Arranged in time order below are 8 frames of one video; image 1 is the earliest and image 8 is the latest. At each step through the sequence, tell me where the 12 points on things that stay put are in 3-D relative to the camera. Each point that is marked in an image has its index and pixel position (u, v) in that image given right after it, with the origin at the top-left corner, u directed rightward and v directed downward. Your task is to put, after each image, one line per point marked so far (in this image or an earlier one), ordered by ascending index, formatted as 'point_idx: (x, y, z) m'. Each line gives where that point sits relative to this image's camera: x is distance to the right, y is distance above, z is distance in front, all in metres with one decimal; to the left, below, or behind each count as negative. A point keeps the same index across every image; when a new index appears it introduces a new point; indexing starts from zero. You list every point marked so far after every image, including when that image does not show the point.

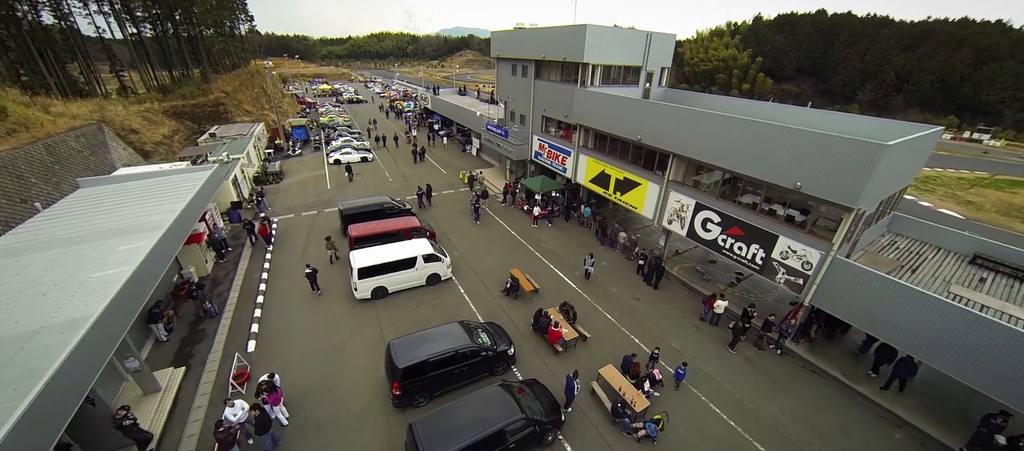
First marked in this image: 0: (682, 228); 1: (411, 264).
0: (+8.1, -0.2, +16.6) m
1: (-4.3, -1.7, +15.0) m
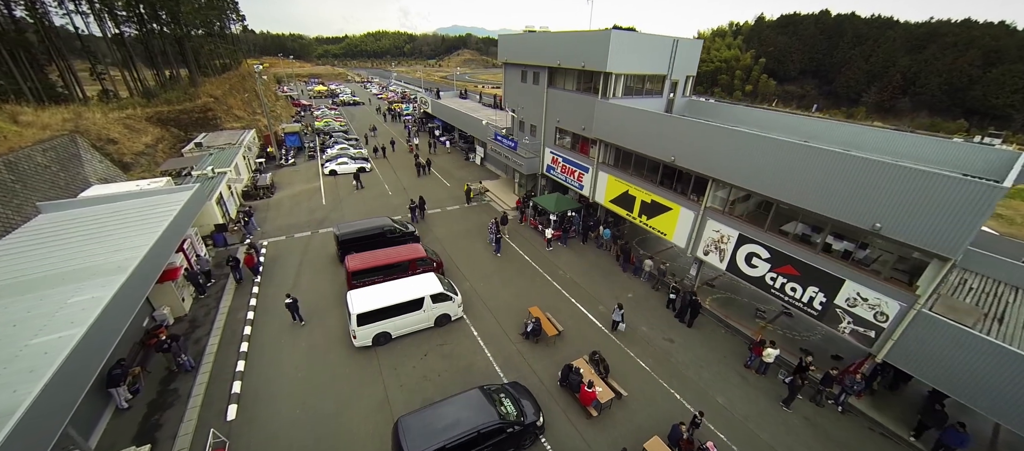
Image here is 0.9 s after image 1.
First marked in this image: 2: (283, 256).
0: (+8.8, -1.5, +14.8) m
1: (-3.5, -3.0, +13.2) m
2: (-12.1, -1.6, +18.5) m
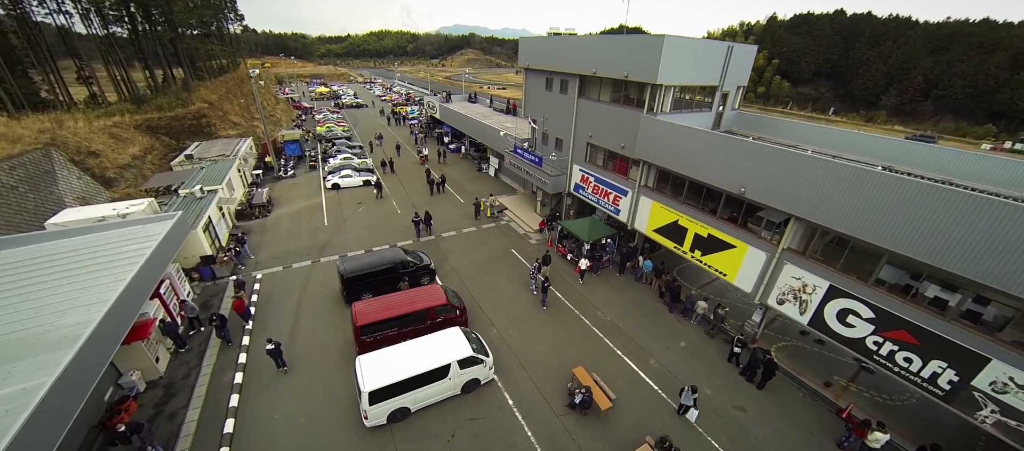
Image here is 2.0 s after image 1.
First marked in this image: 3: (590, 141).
0: (+10.2, -3.1, +12.4) m
1: (-2.2, -4.5, +10.8) m
2: (-10.7, -3.1, +16.1) m
3: (+4.3, +4.6, +19.3) m
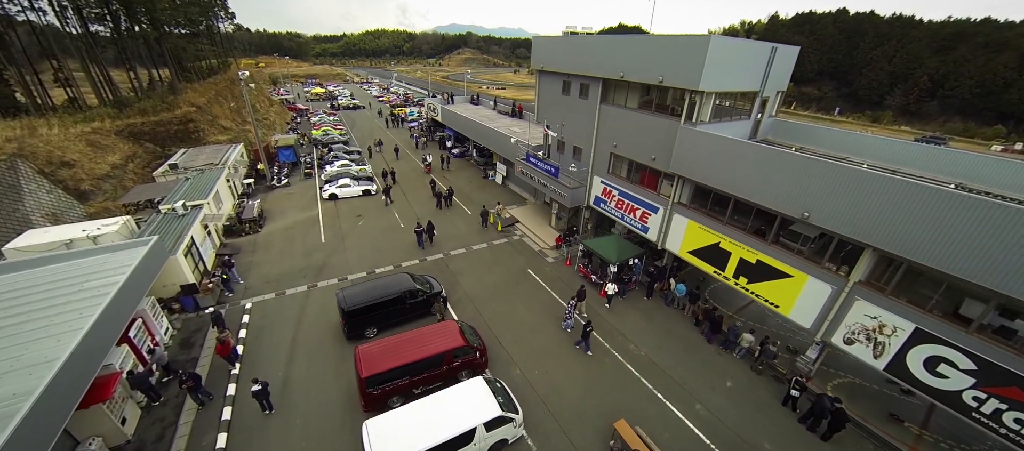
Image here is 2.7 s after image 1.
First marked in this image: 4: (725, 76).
0: (+11.1, -4.0, +10.8) m
1: (-1.2, -5.5, +9.0) m
2: (-9.9, -4.1, +14.3) m
3: (+5.1, +3.7, +17.6) m
4: (+8.4, +5.9, +13.9) m
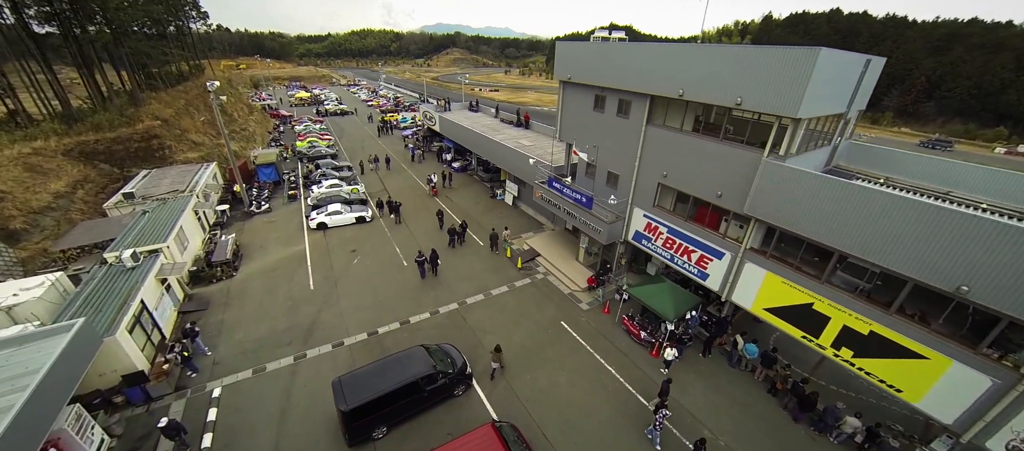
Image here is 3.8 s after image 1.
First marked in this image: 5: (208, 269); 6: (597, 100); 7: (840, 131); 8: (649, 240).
0: (+12.6, -5.7, +8.1) m
1: (+0.4, -7.5, +6.0) m
2: (-8.4, -6.1, +11.0) m
3: (+6.3, +1.9, +14.7) m
4: (+9.7, +4.1, +11.1) m
5: (-14.7, -2.1, +17.0) m
6: (+4.0, +5.9, +16.7) m
7: (+12.8, +3.7, +13.8) m
8: (+6.2, -0.6, +16.1) m
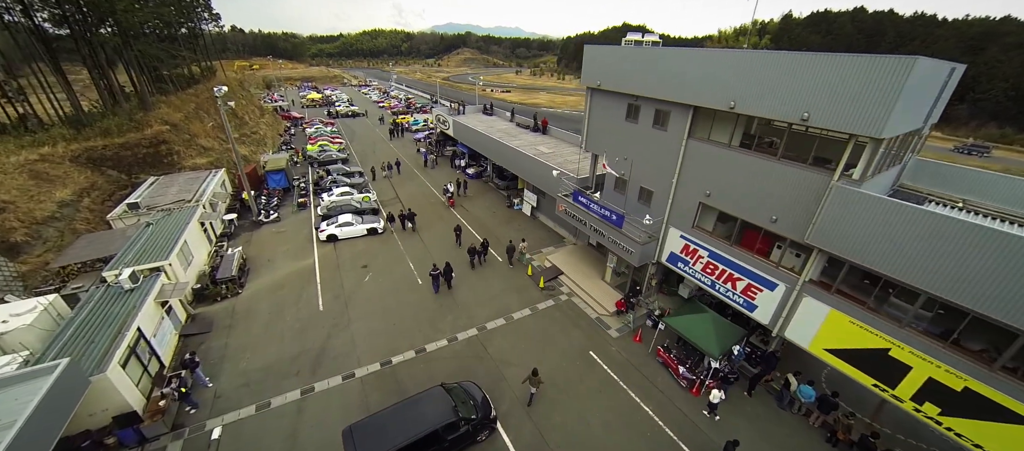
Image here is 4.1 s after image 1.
0: (+13.4, -6.7, +6.6) m
1: (+1.1, -8.3, +4.8) m
2: (-7.6, -6.9, +10.0) m
3: (+7.3, +1.0, +13.3) m
4: (+10.7, +3.2, +9.6) m
5: (-13.7, -2.8, +16.1) m
6: (+5.1, +5.1, +15.3) m
7: (+13.8, +2.8, +12.2) m
8: (+7.2, -1.5, +14.7) m
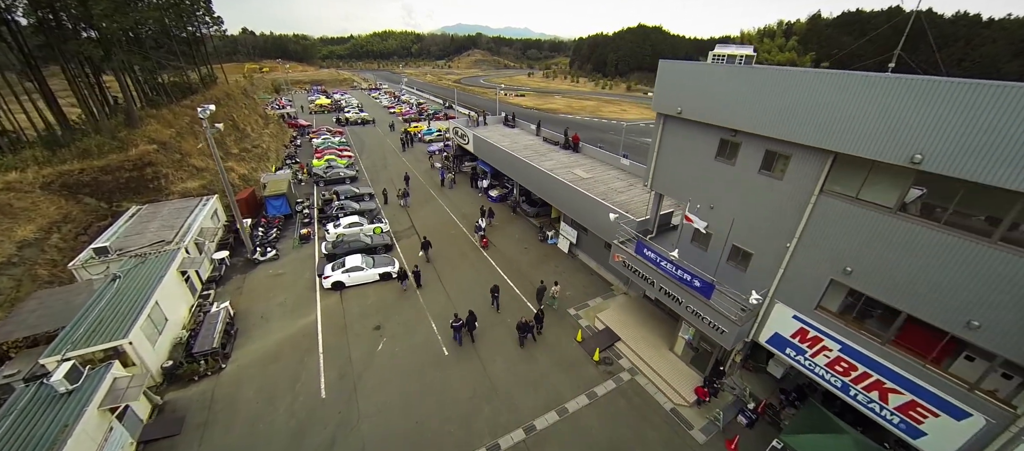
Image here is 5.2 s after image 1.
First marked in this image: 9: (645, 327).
0: (+15.1, -9.2, +2.8) m
1: (+2.7, -10.7, +1.3) m
2: (-5.9, -9.2, +6.6) m
3: (+9.2, -1.5, +9.7) m
4: (+12.4, +0.7, +5.9) m
5: (-11.8, -5.0, +12.9) m
6: (+7.0, +2.7, +11.7) m
7: (+15.7, +0.3, +8.5) m
8: (+9.1, -3.9, +11.0) m
9: (+5.9, -4.6, +15.5) m
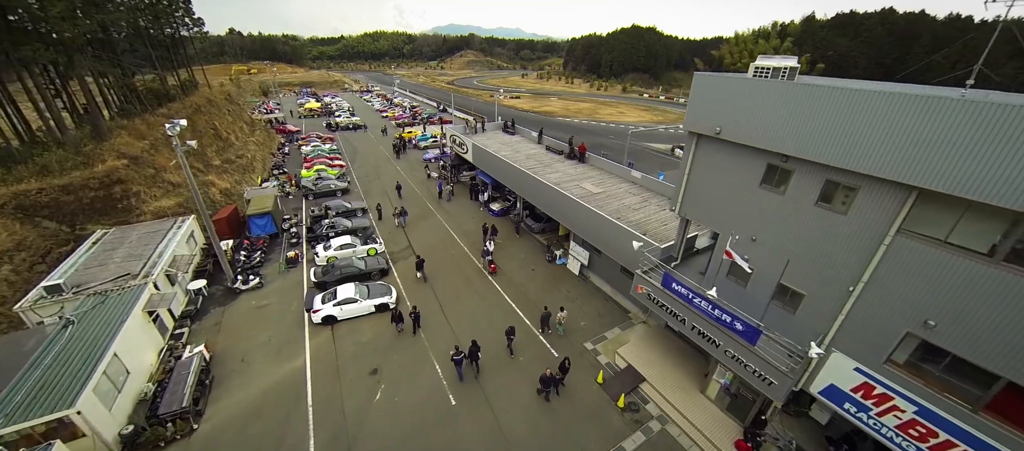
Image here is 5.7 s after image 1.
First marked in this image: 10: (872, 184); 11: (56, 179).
0: (+15.8, -10.2, +1.5) m
1: (+3.5, -11.8, -0.3) m
2: (-5.1, -10.4, +4.9) m
3: (+9.8, -2.5, +8.3) m
4: (+13.1, -0.3, +4.6) m
5: (-11.3, -6.2, +11.1) m
6: (+7.6, +1.6, +10.3) m
7: (+16.3, -0.7, +7.2) m
8: (+9.7, -5.0, +9.6) m
9: (+6.4, -5.7, +14.0) m
10: (+8.7, +1.1, +8.6) m
11: (-25.8, +2.7, +20.0) m
